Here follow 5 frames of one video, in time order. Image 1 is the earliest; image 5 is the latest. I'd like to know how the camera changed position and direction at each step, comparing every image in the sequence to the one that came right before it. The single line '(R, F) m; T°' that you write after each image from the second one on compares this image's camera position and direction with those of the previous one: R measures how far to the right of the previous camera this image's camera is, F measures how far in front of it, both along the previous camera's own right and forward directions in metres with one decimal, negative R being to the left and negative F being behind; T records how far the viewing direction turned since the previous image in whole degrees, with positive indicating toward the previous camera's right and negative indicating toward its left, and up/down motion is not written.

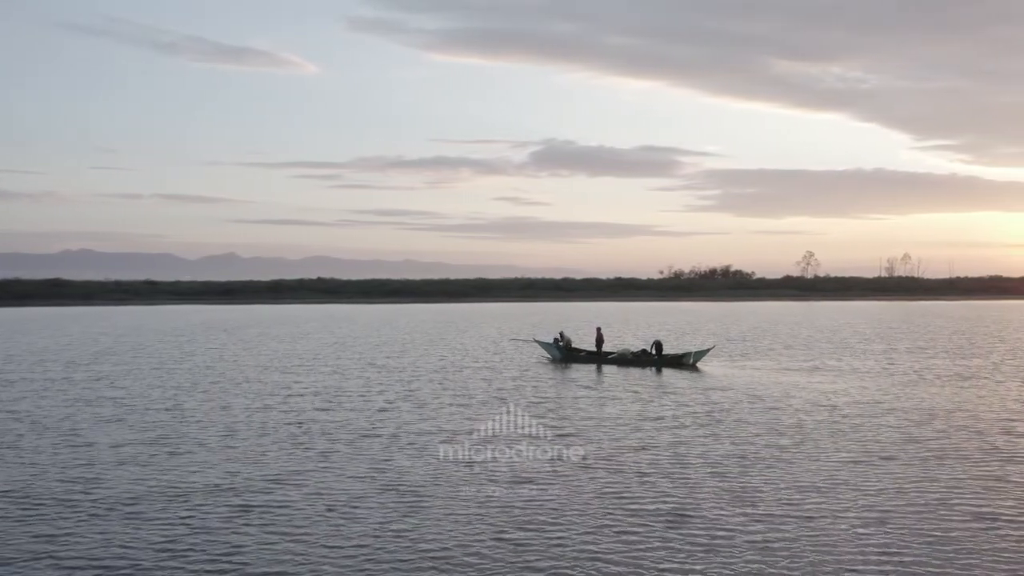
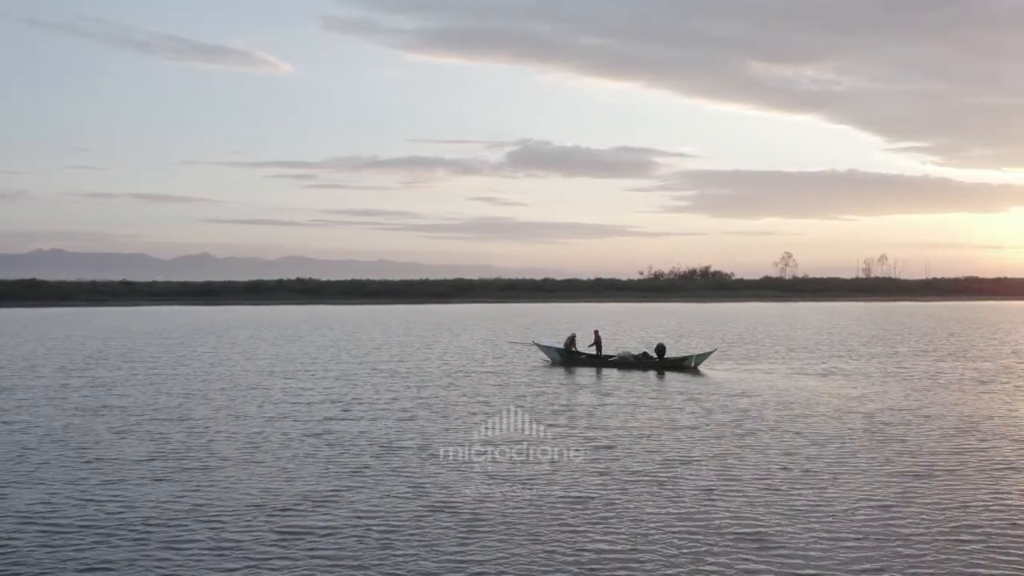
(-0.6, +0.4) m; +1°
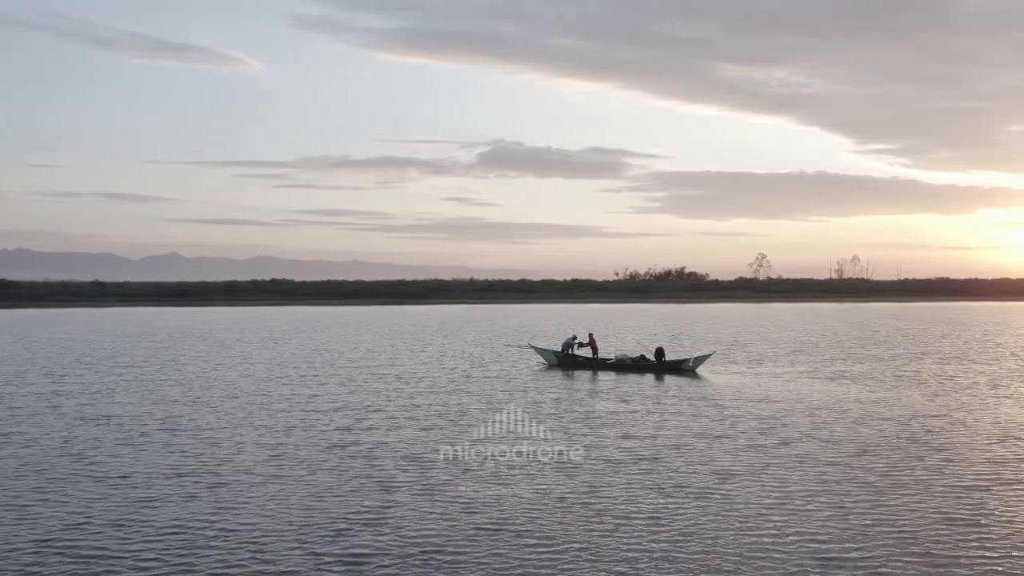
(-0.6, +0.4) m; +2°
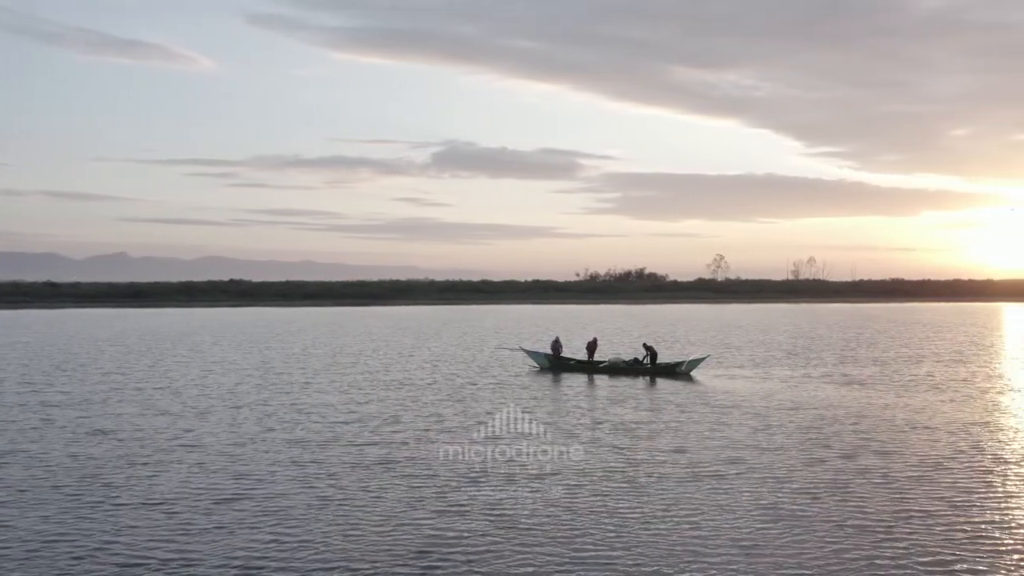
(-0.9, +0.6) m; +3°
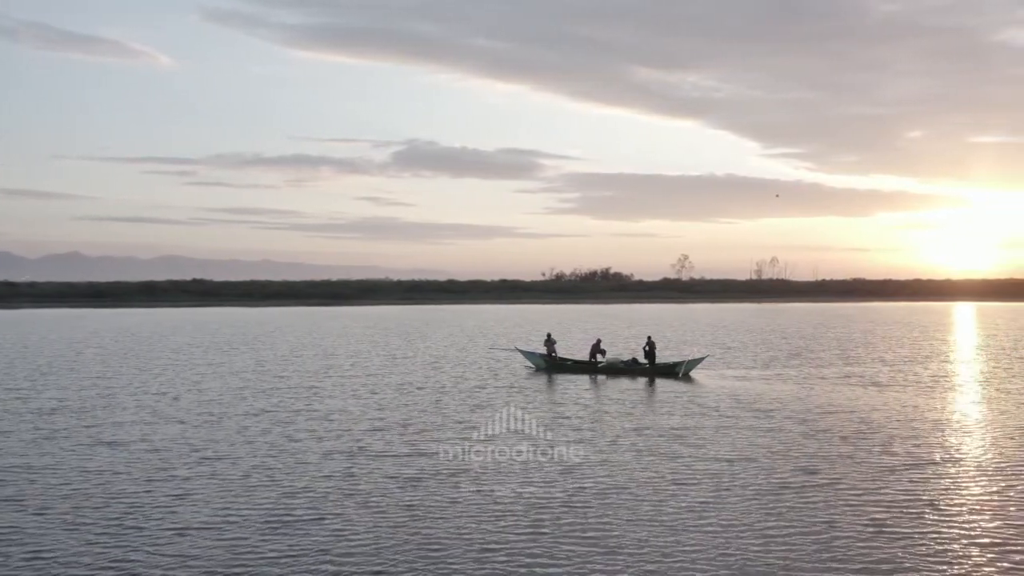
(-0.8, +0.5) m; +2°
